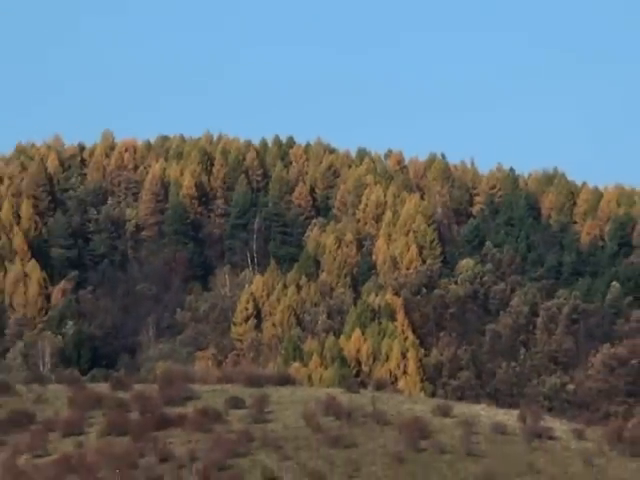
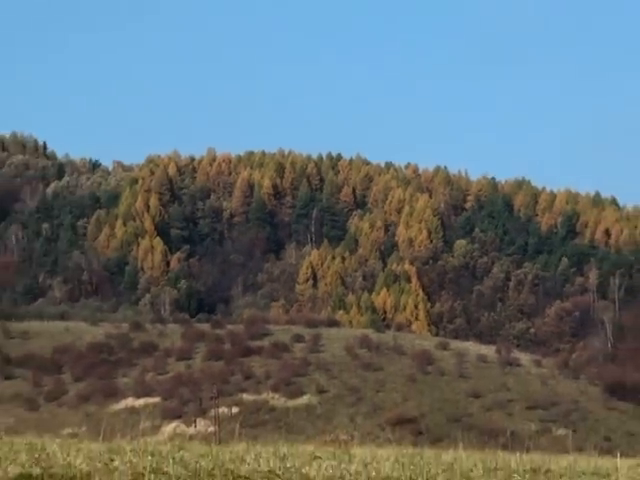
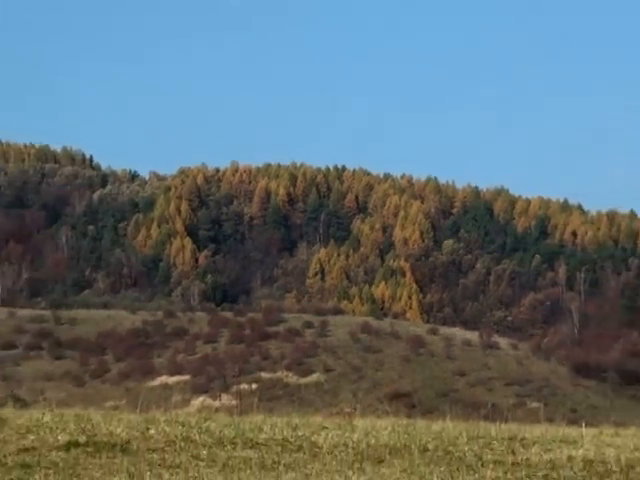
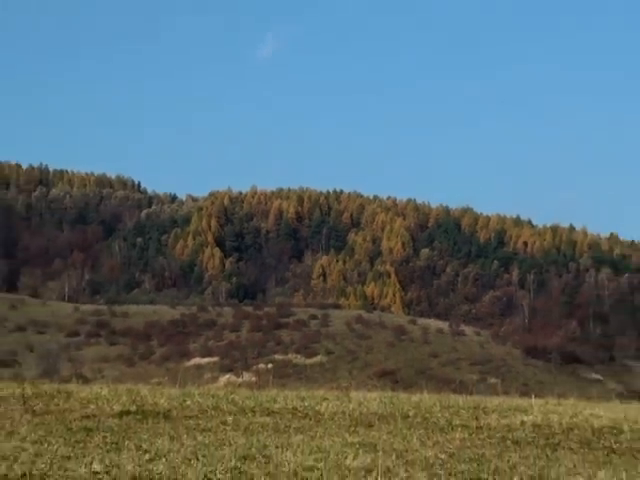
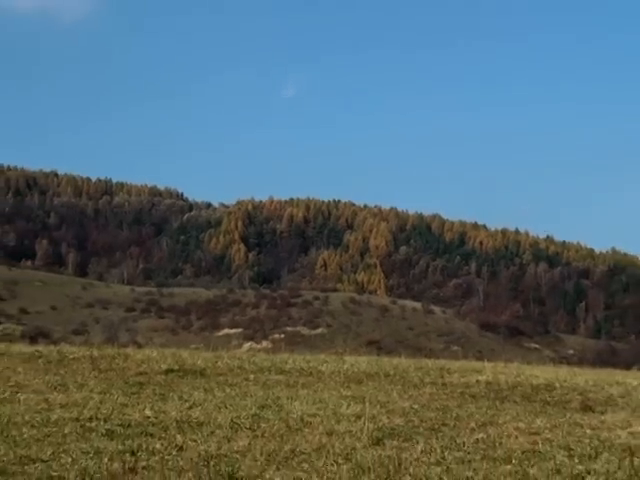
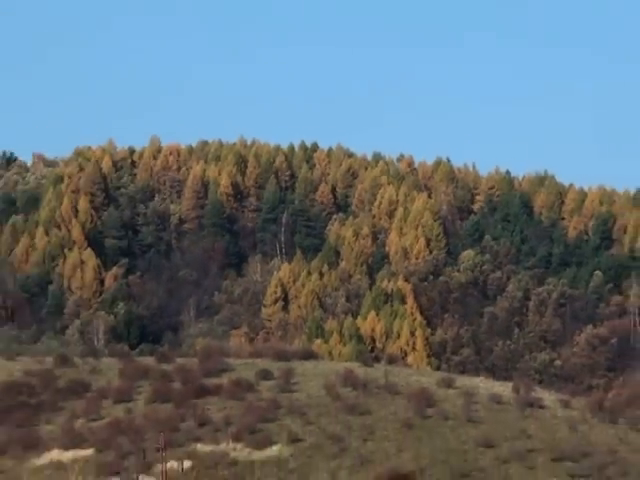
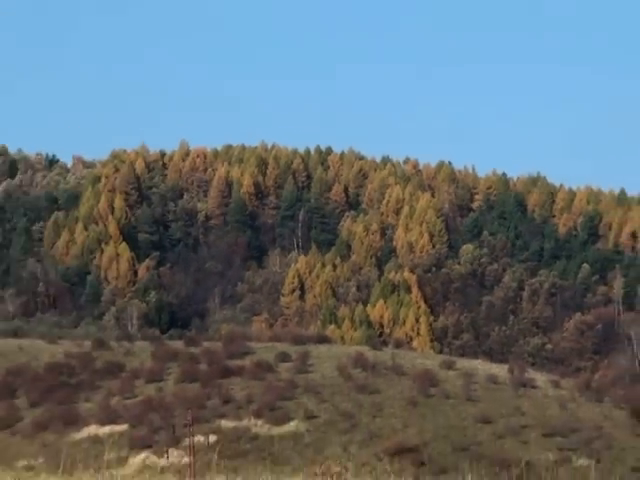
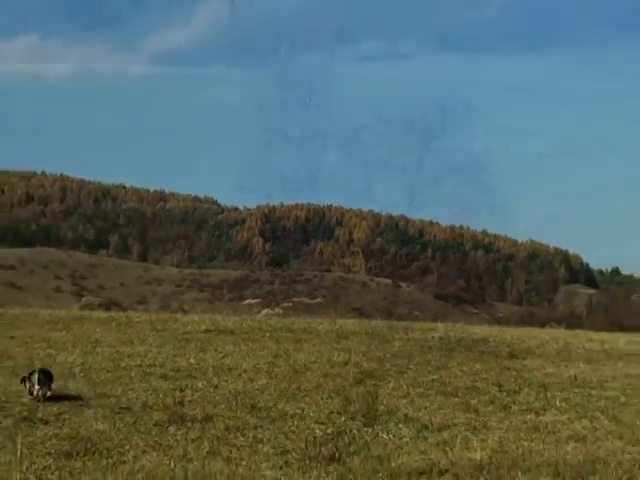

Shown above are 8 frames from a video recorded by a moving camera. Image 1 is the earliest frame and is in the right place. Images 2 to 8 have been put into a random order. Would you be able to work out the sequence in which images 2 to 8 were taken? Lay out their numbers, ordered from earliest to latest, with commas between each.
6, 7, 2, 3, 4, 5, 8
